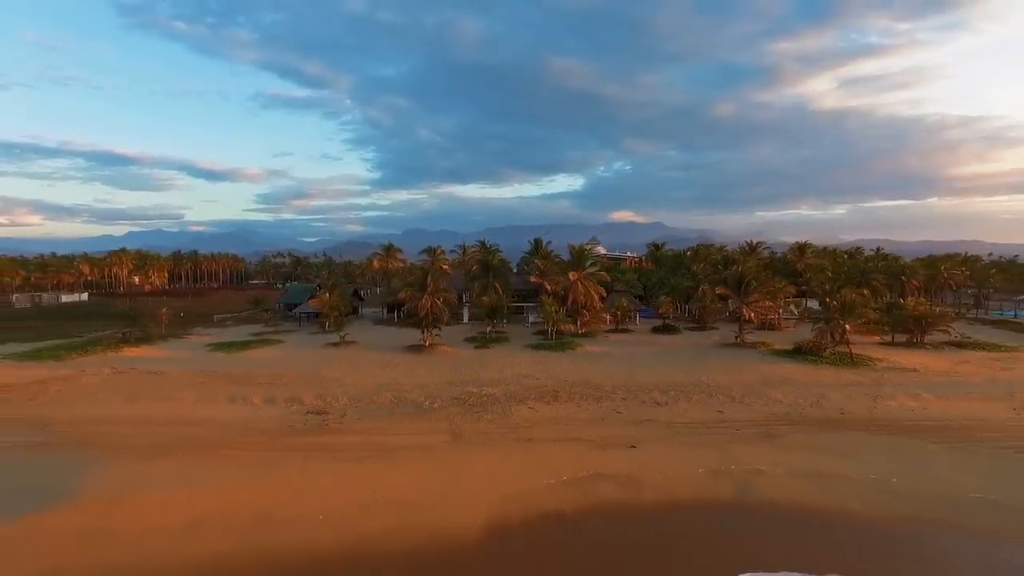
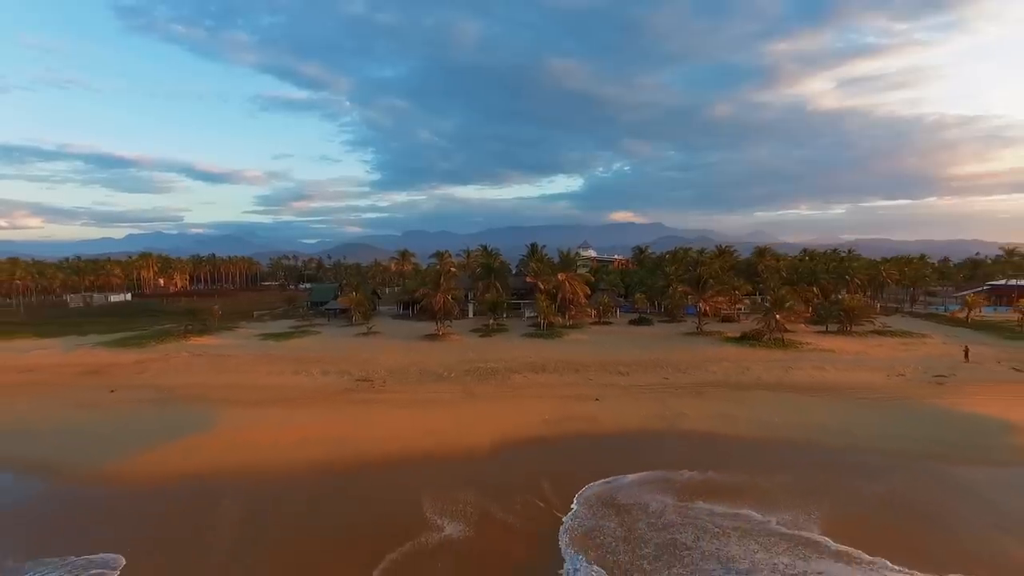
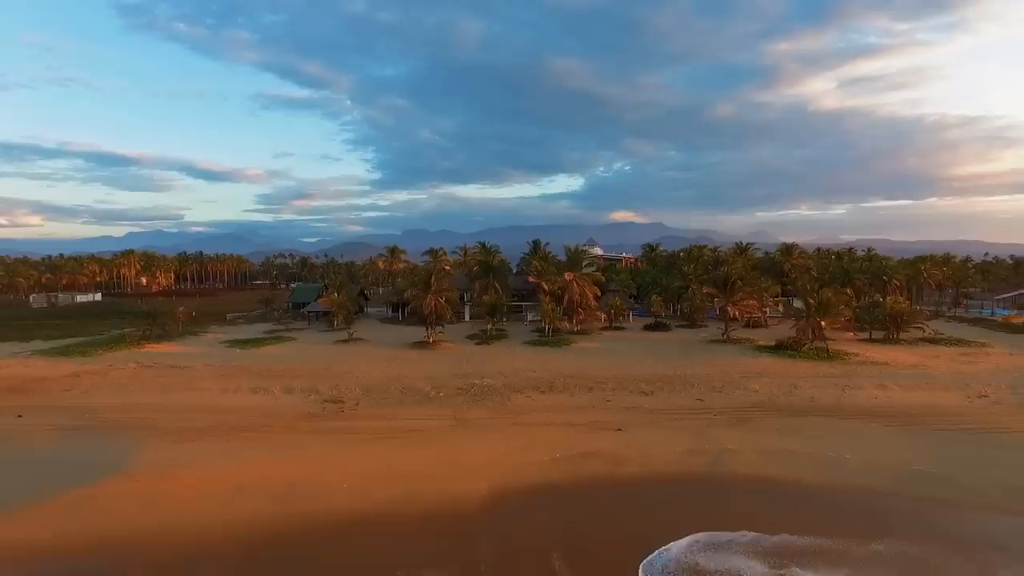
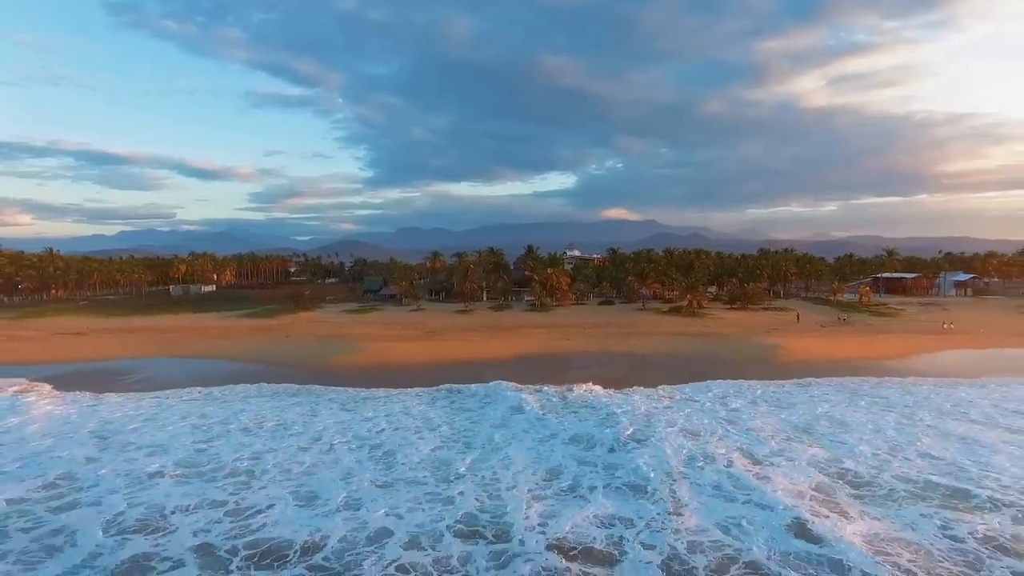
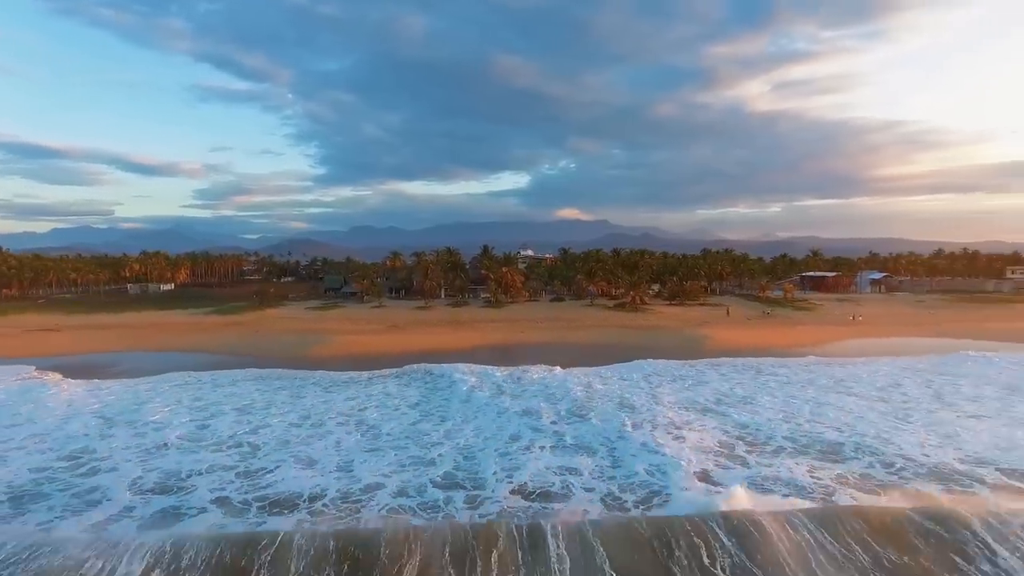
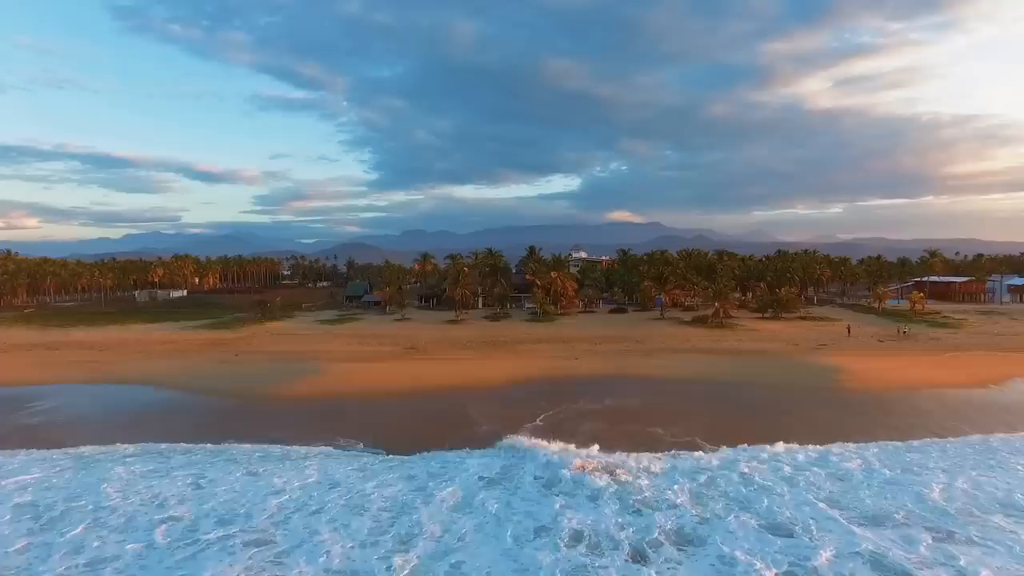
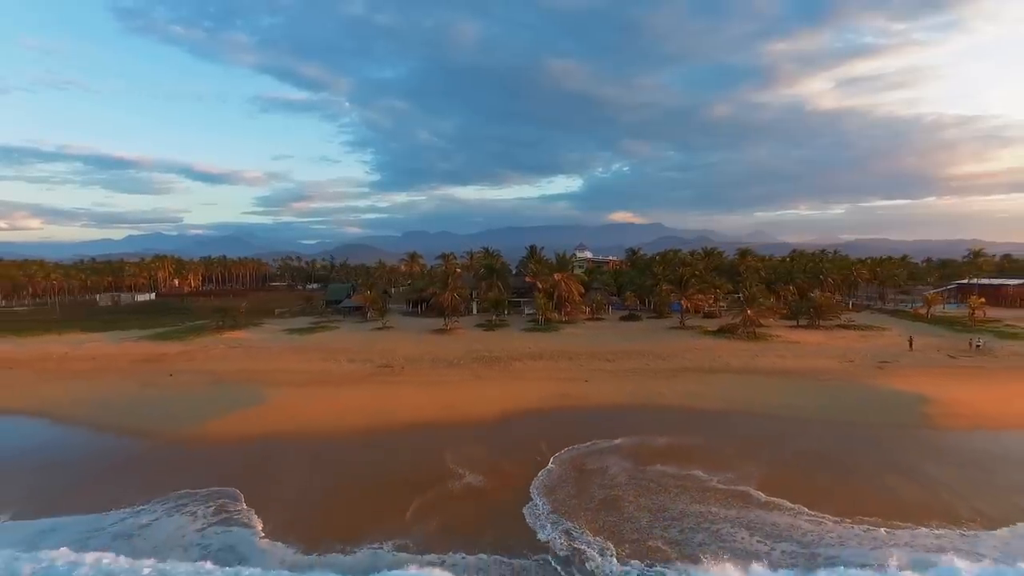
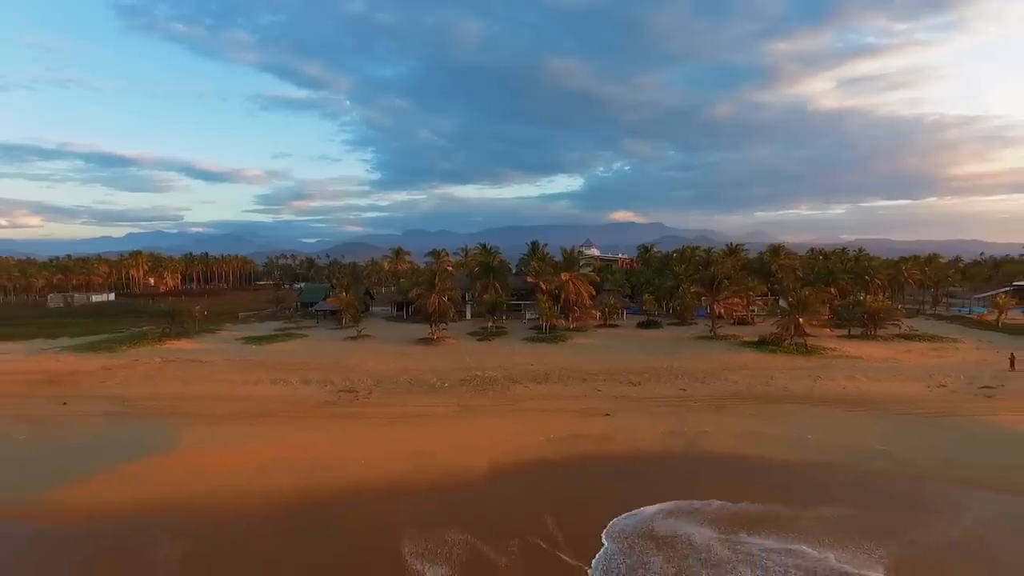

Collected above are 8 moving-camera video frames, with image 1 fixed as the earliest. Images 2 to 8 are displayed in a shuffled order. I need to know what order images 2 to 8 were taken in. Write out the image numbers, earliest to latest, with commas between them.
3, 8, 2, 7, 6, 4, 5
